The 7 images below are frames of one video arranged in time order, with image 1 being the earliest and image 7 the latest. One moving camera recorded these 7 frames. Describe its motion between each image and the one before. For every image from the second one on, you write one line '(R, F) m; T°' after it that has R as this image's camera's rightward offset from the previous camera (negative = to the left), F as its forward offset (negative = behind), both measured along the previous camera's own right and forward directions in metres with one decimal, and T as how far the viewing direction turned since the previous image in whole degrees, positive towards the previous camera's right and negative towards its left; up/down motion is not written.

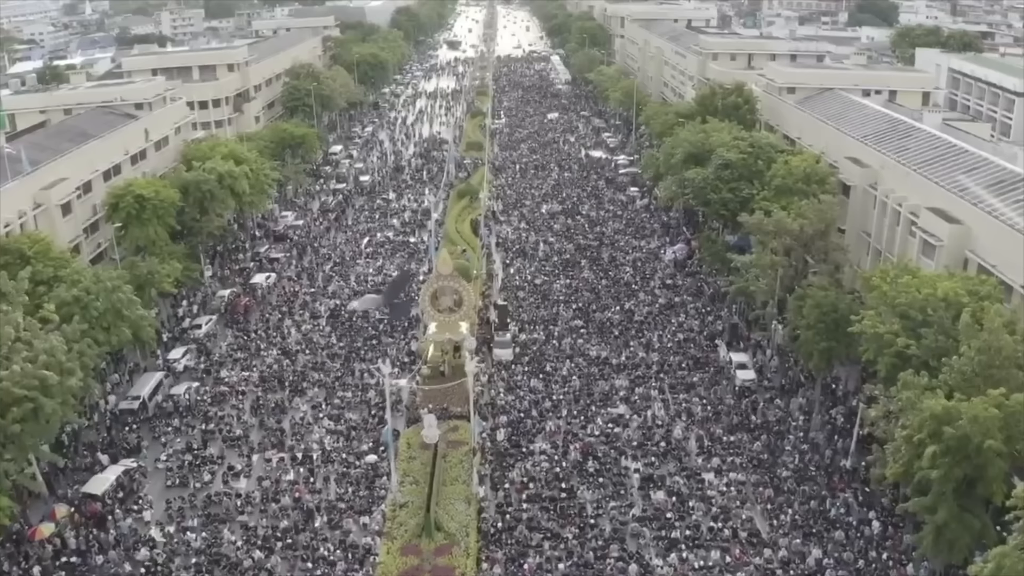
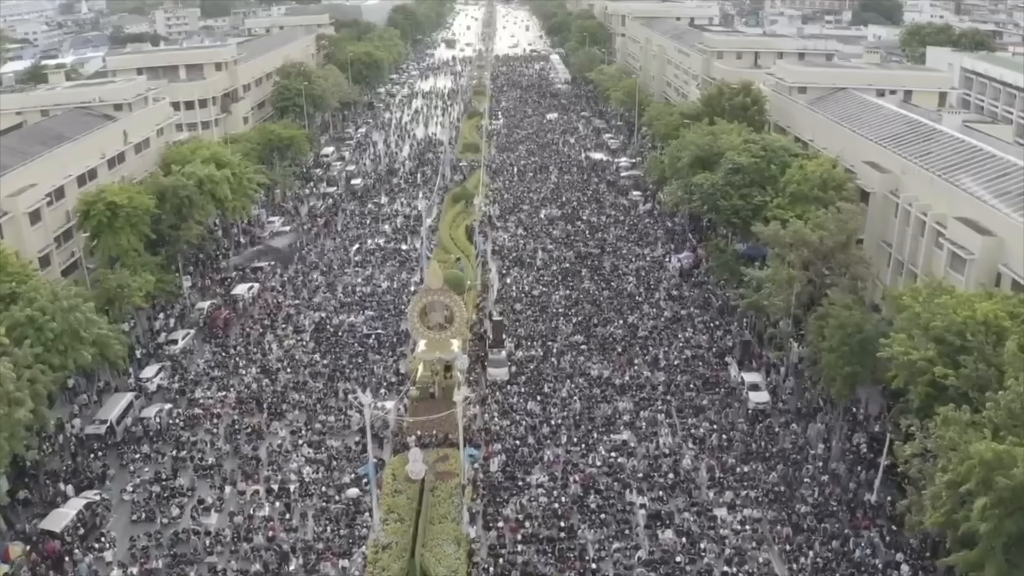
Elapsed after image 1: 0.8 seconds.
(+0.2, +2.4) m; 0°
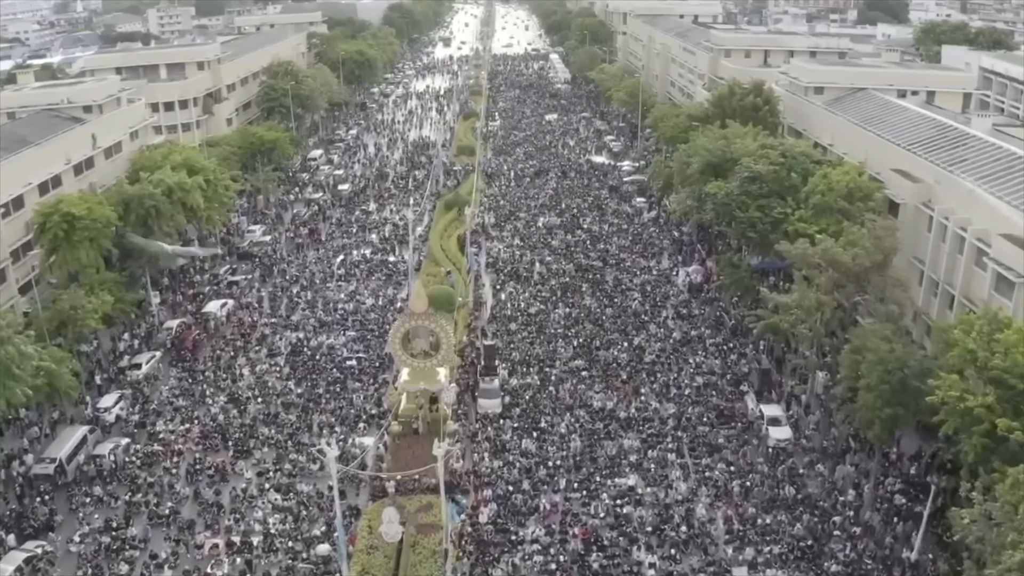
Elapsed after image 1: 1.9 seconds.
(+0.2, +3.2) m; 0°
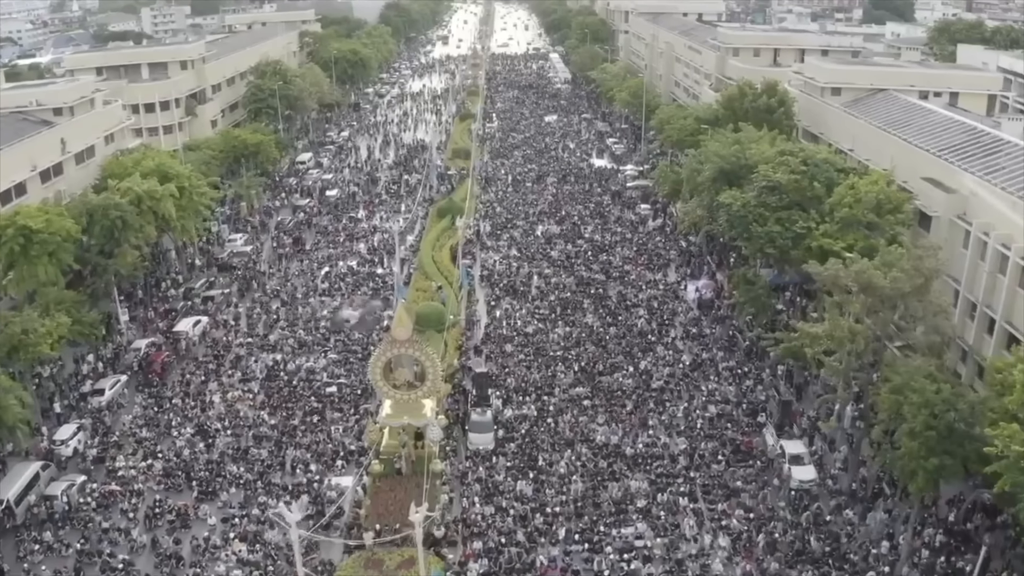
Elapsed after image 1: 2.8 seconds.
(+0.2, +2.9) m; 0°
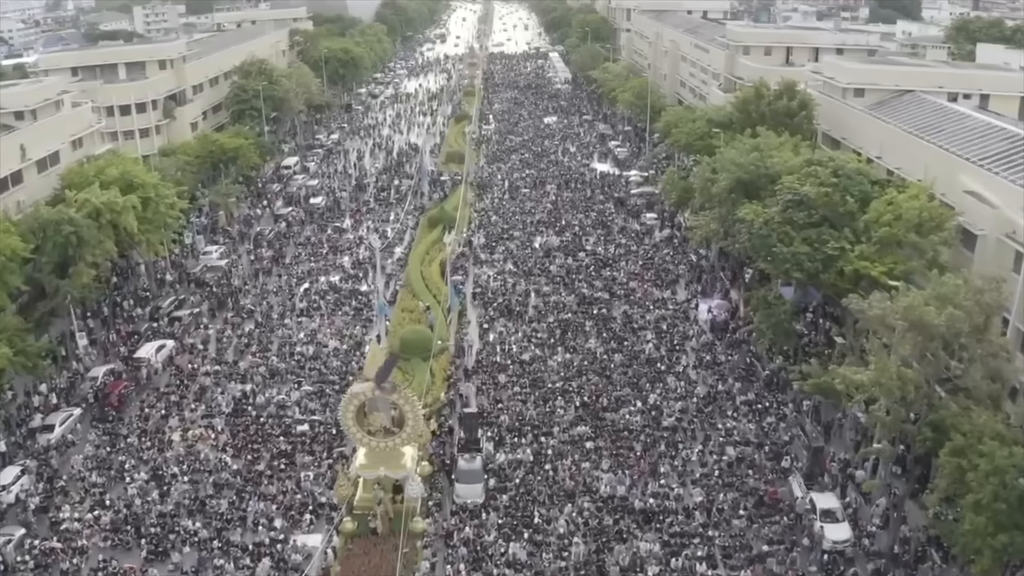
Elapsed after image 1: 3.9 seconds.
(+0.2, +3.3) m; 0°
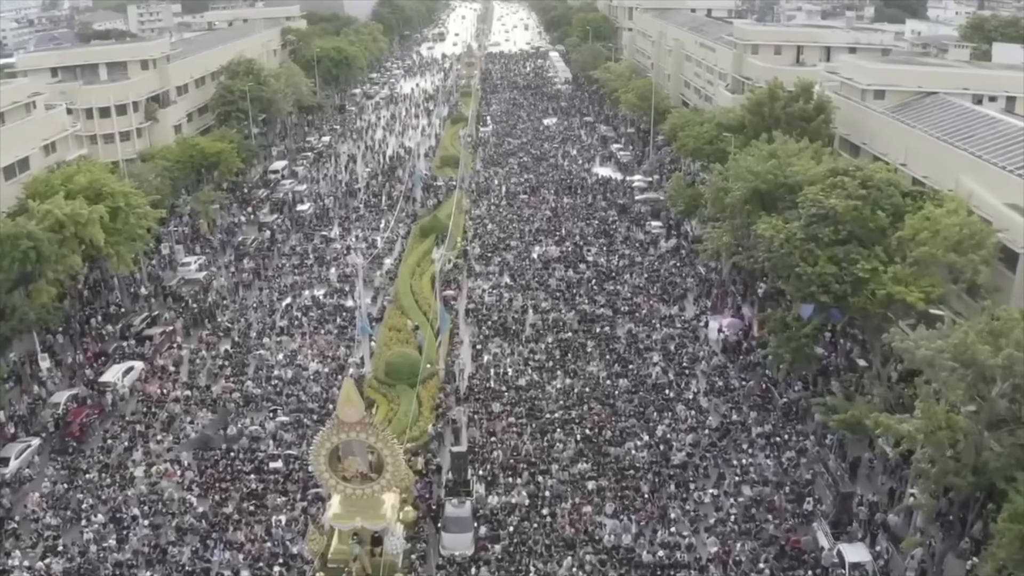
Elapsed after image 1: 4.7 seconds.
(+0.2, +2.5) m; 0°
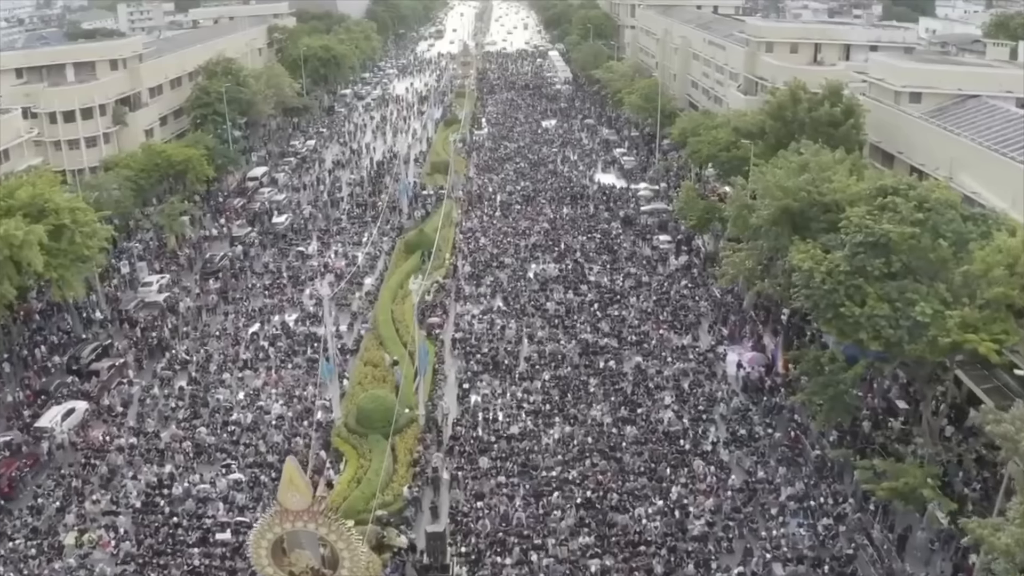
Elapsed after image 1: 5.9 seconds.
(+0.3, +3.7) m; 0°
